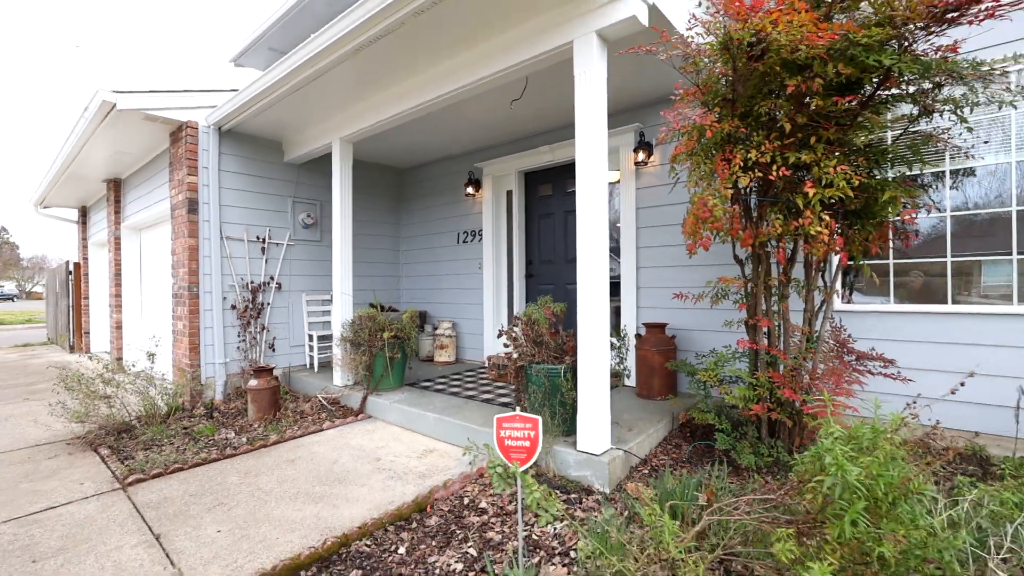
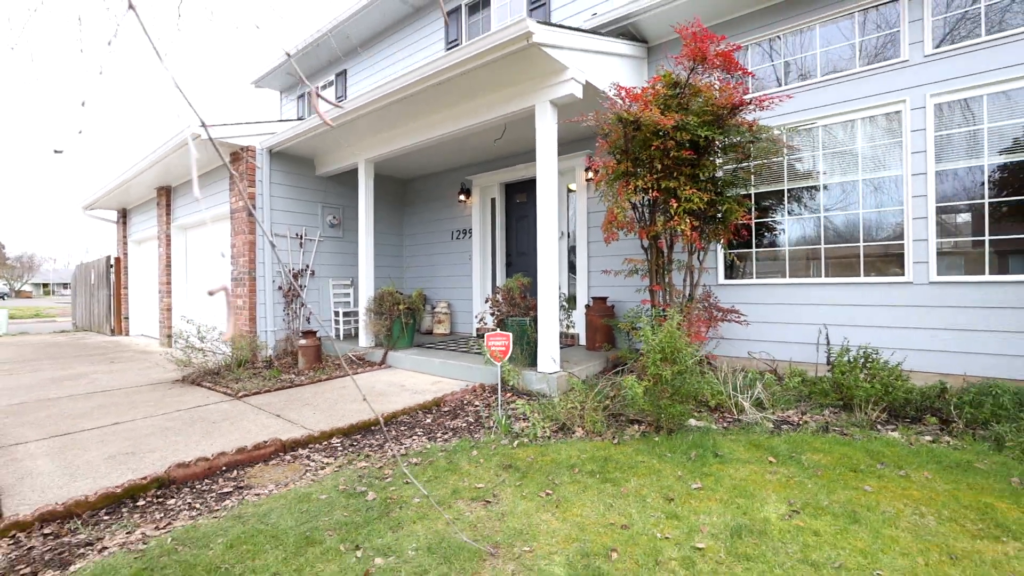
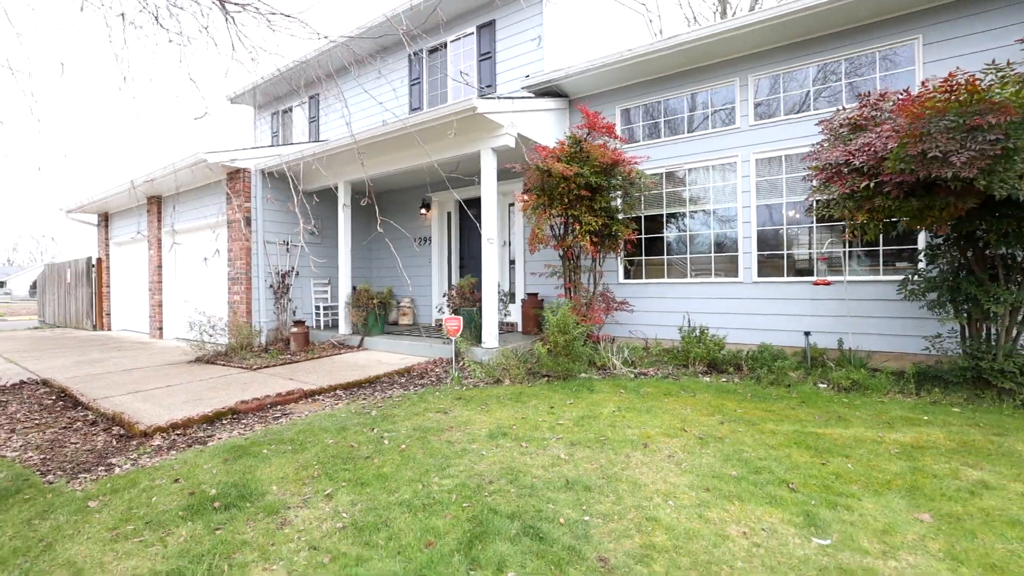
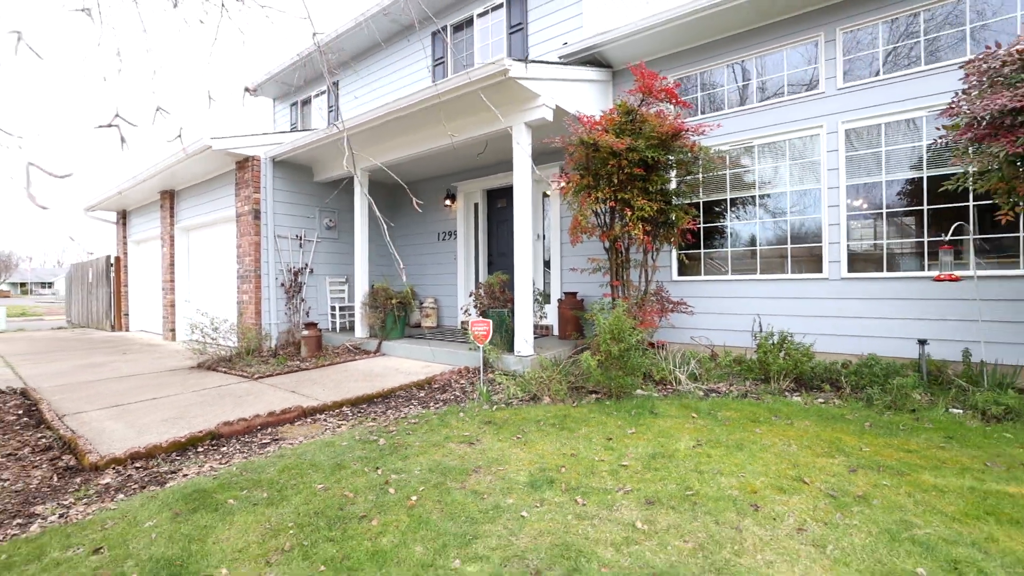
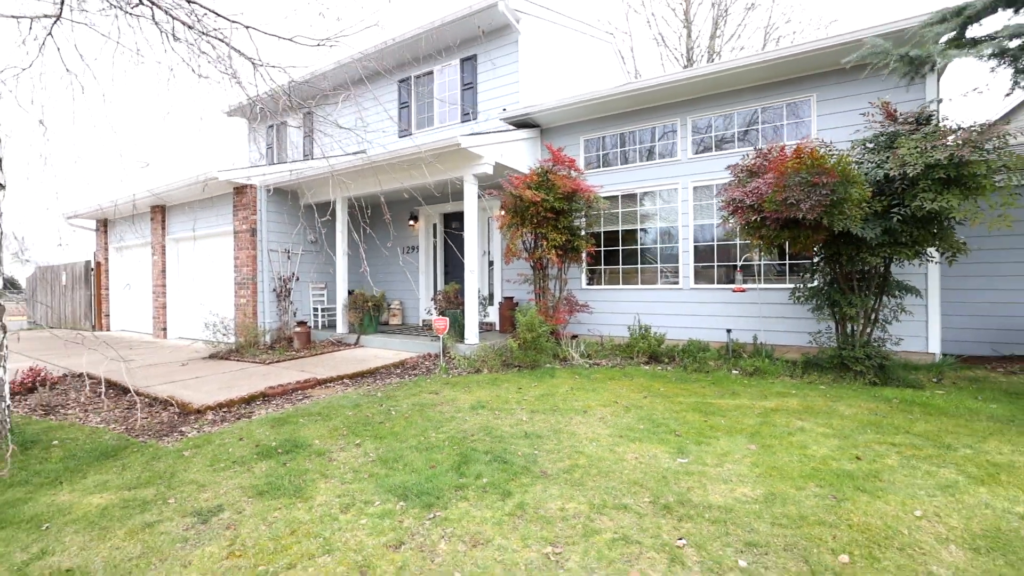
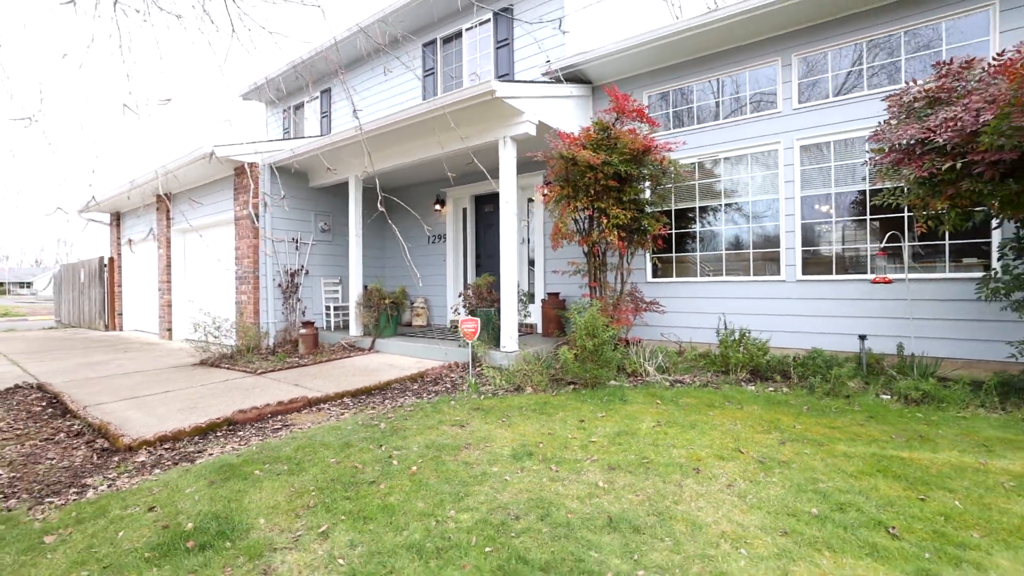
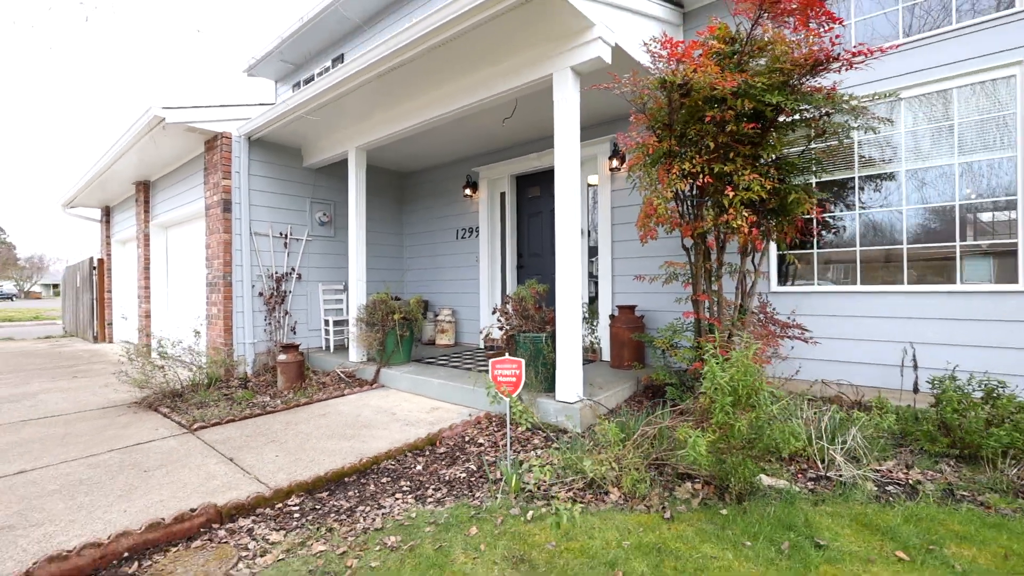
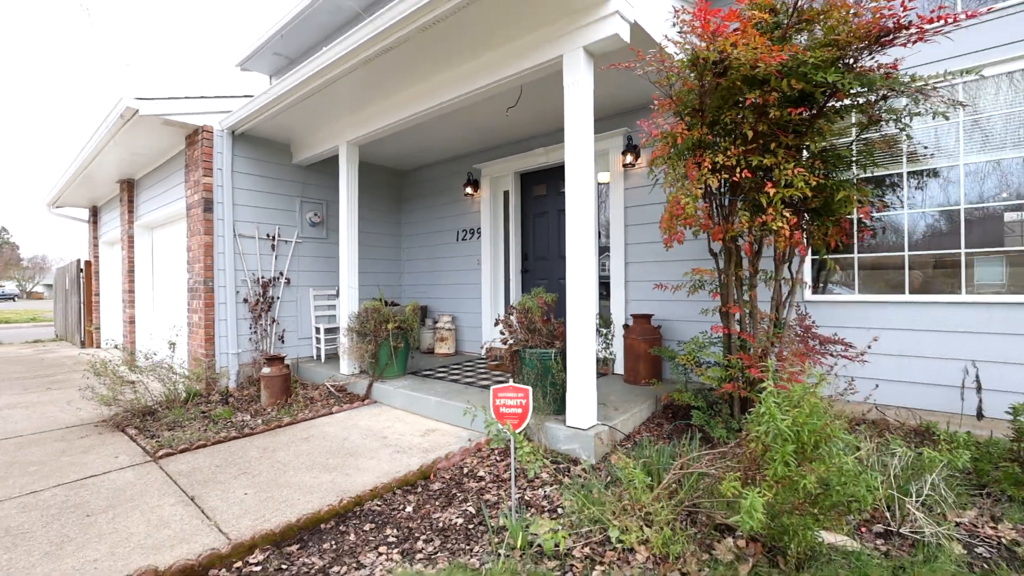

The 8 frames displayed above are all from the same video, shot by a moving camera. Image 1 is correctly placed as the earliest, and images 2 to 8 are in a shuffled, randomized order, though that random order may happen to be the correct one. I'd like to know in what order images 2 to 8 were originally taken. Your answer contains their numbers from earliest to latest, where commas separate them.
8, 7, 2, 4, 6, 3, 5
